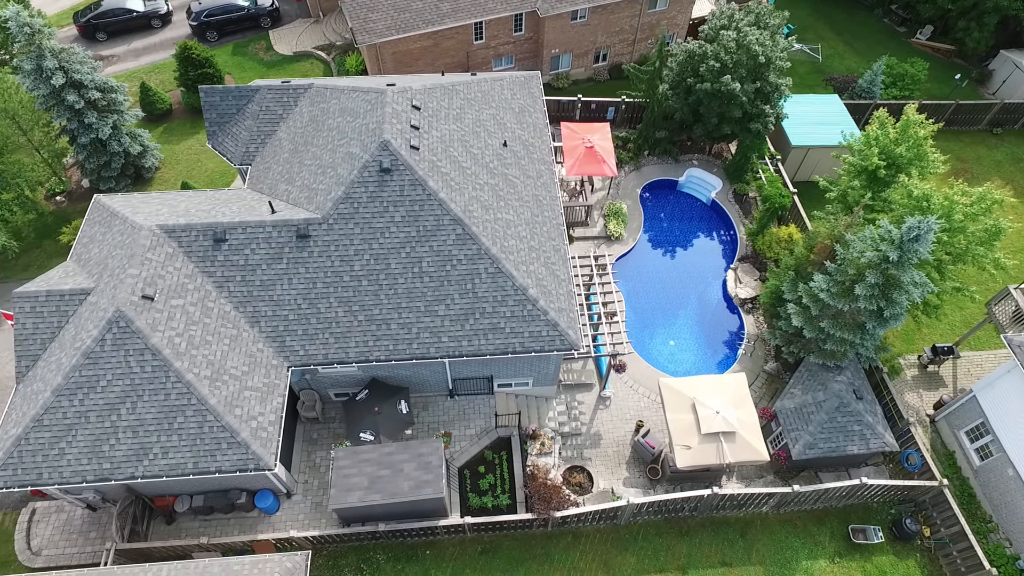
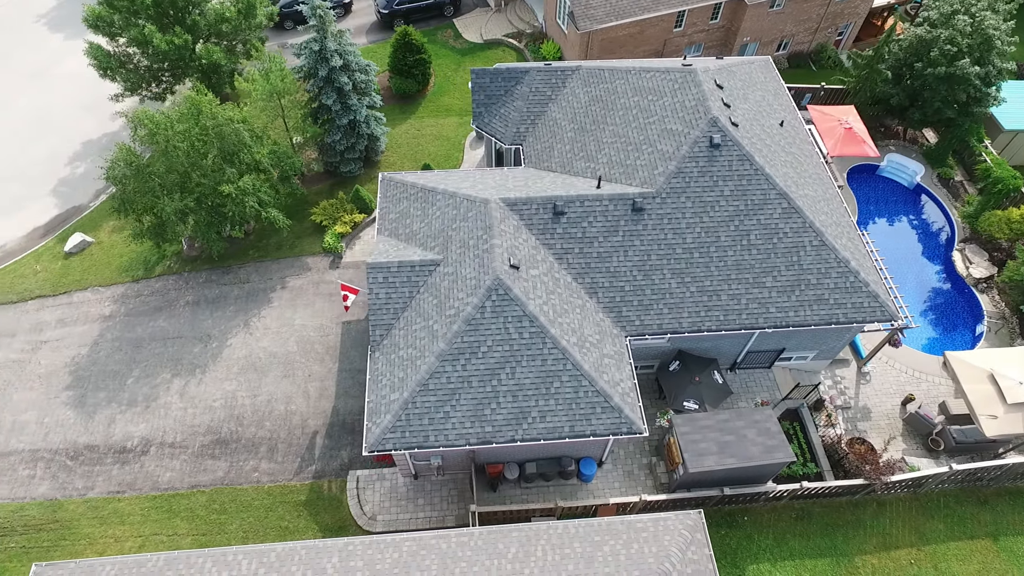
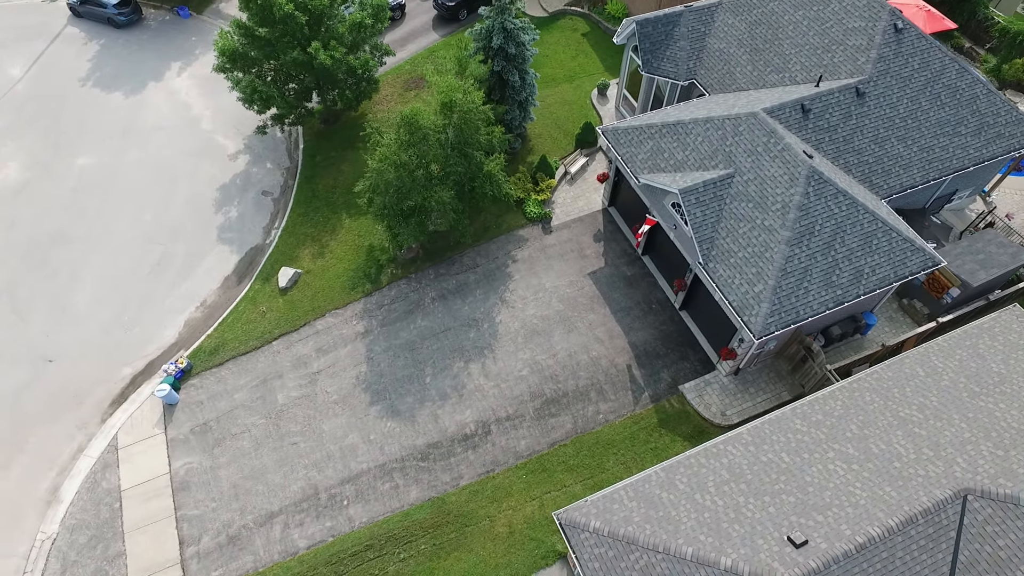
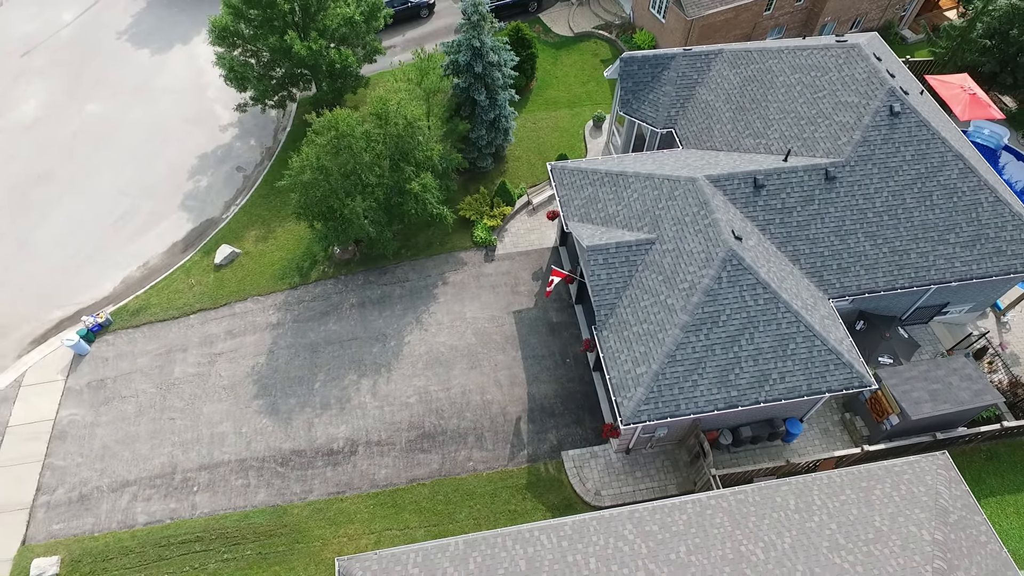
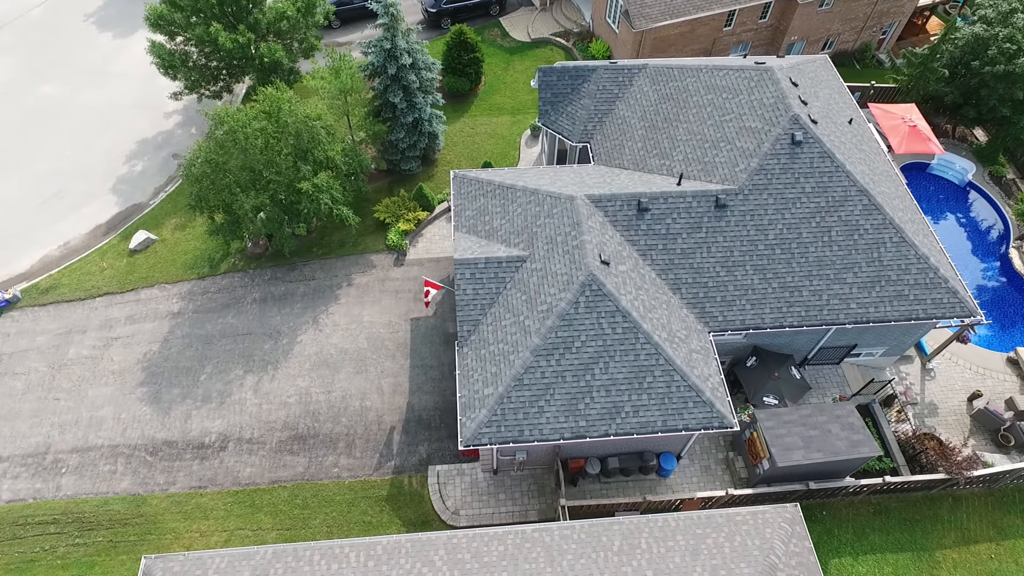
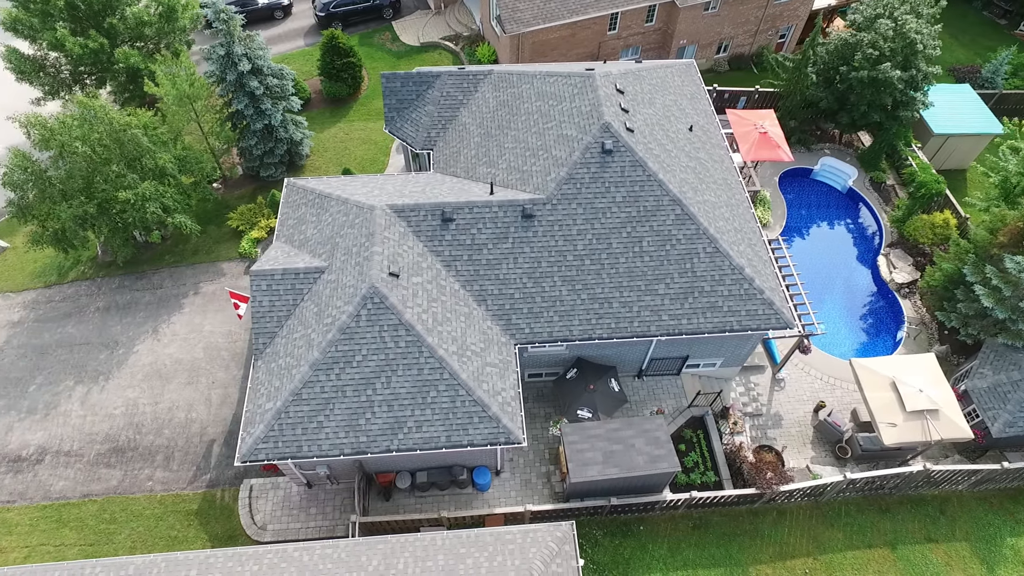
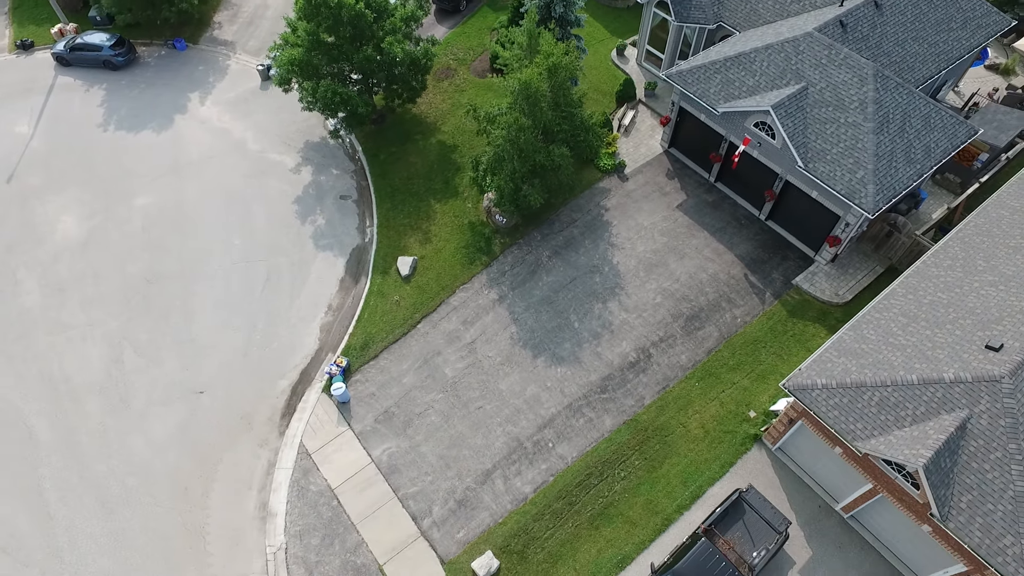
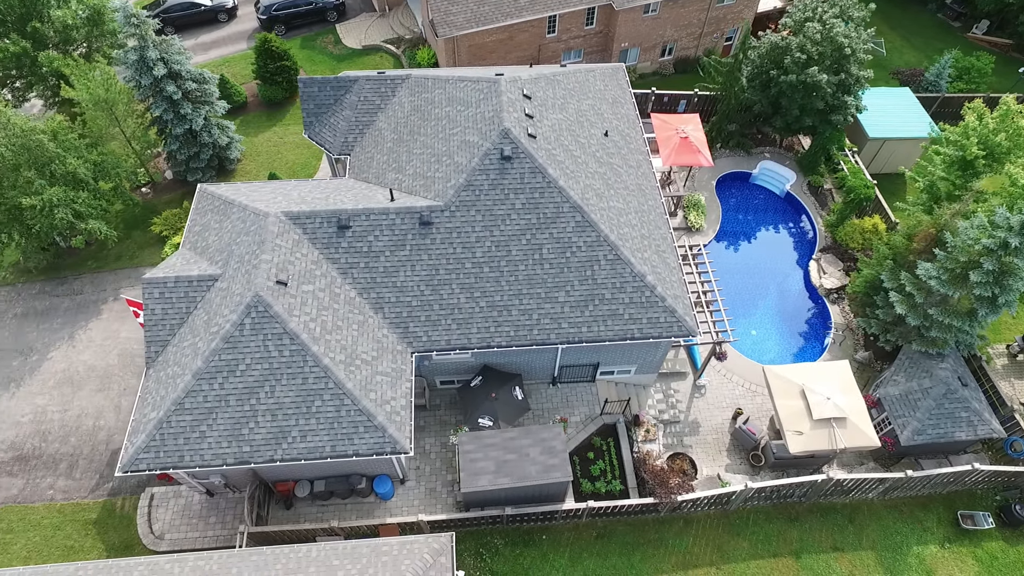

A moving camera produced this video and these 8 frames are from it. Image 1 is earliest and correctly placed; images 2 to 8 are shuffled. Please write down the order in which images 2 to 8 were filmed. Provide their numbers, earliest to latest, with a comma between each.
8, 6, 2, 5, 4, 3, 7
